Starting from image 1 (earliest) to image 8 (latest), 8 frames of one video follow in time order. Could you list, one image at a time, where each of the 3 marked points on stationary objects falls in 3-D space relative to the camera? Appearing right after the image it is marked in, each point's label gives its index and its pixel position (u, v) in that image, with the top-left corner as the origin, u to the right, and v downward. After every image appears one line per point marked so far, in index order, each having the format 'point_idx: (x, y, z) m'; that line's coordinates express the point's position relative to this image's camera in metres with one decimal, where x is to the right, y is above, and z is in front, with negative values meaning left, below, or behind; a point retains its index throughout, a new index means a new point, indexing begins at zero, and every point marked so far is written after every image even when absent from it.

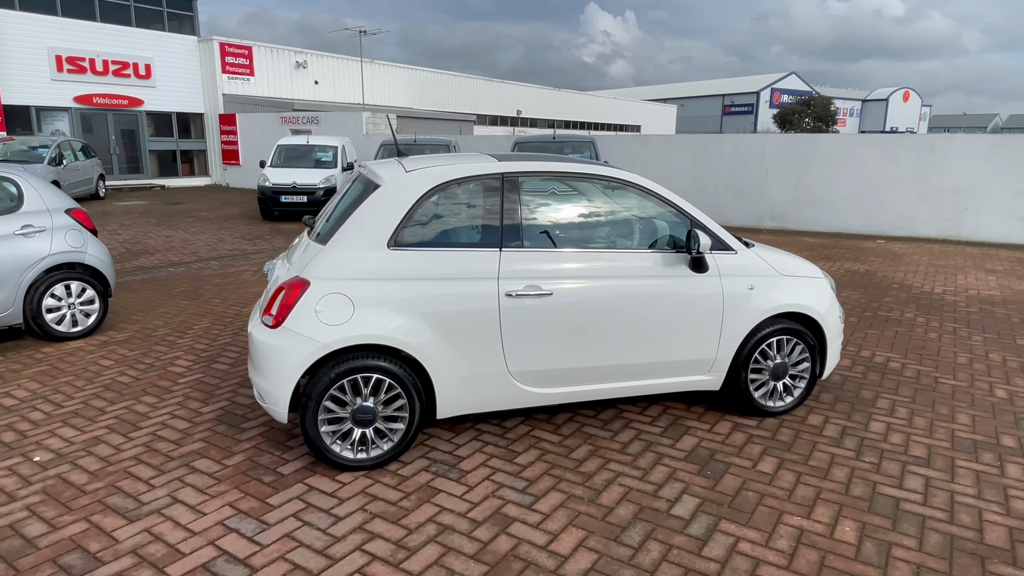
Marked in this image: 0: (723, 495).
0: (+1.0, -1.0, +3.2) m
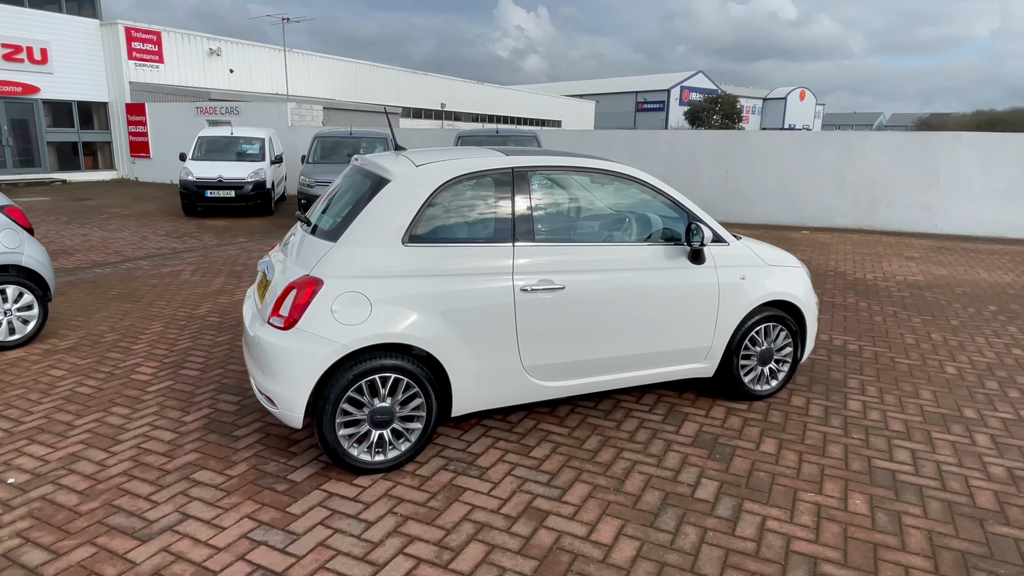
0: (+1.1, -0.9, +3.3) m
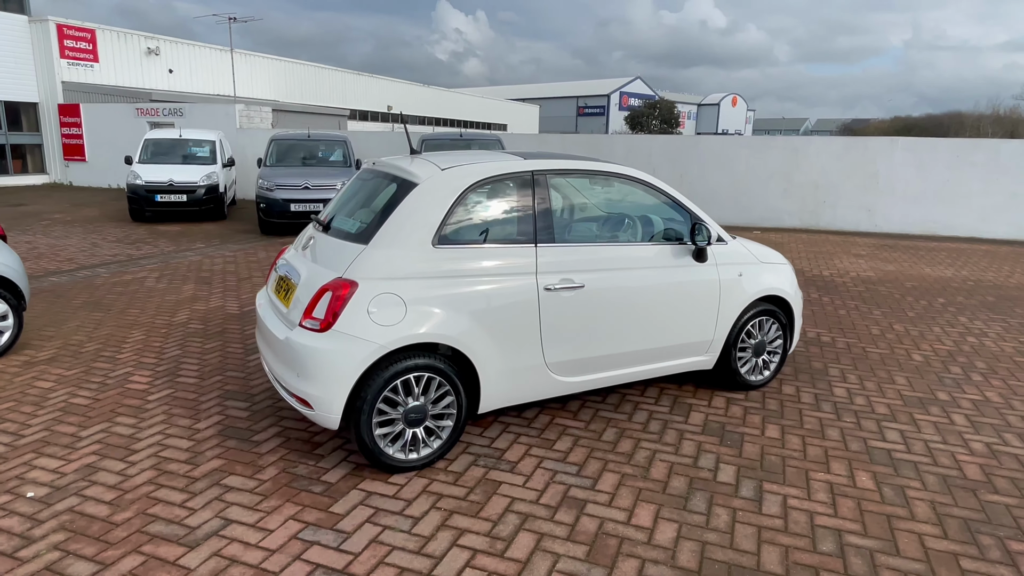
0: (+1.3, -0.9, +3.5) m
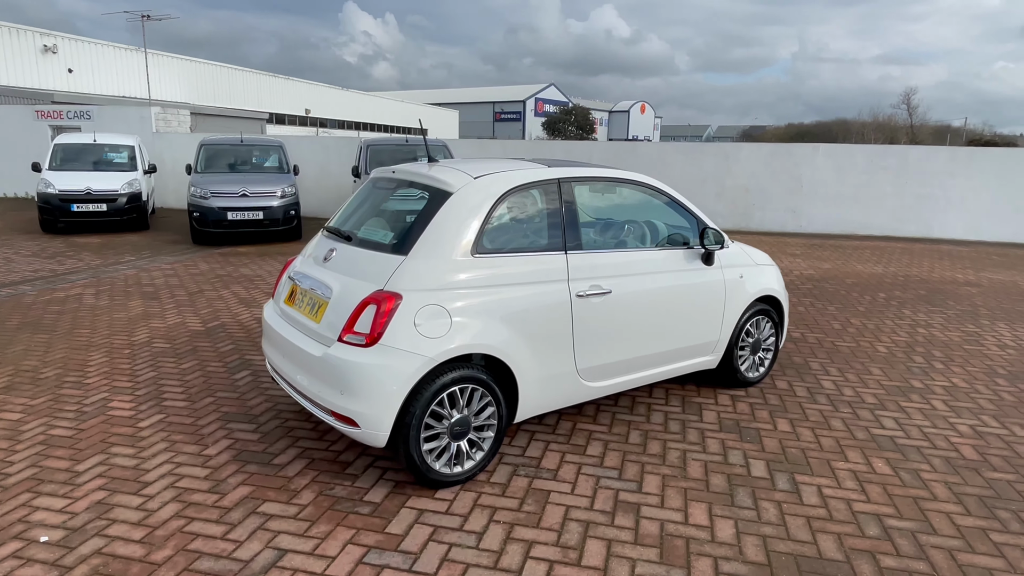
0: (+1.5, -0.9, +3.7) m
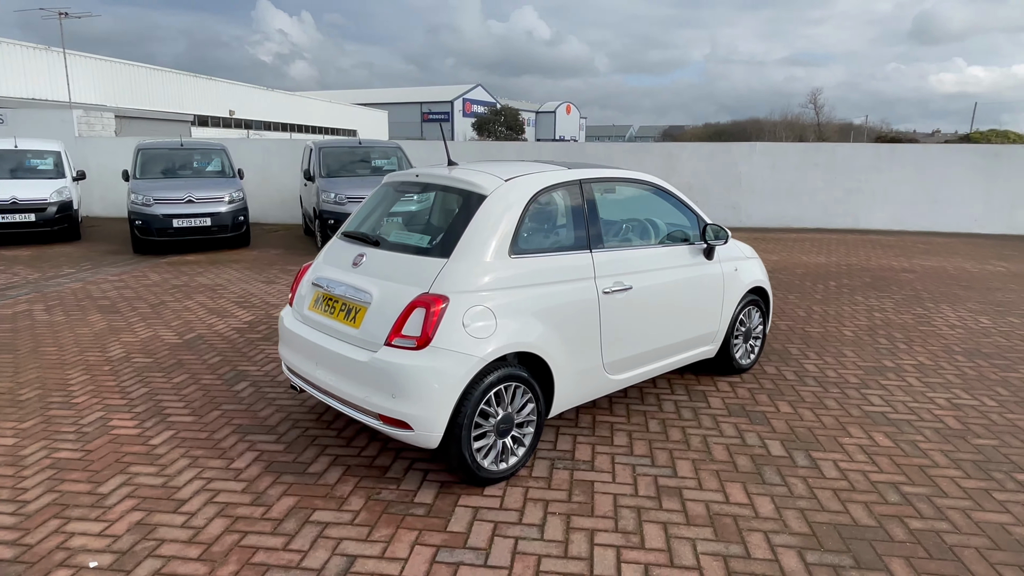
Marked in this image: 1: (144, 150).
0: (+1.6, -0.9, +3.9) m
1: (-6.9, +2.6, +12.3) m
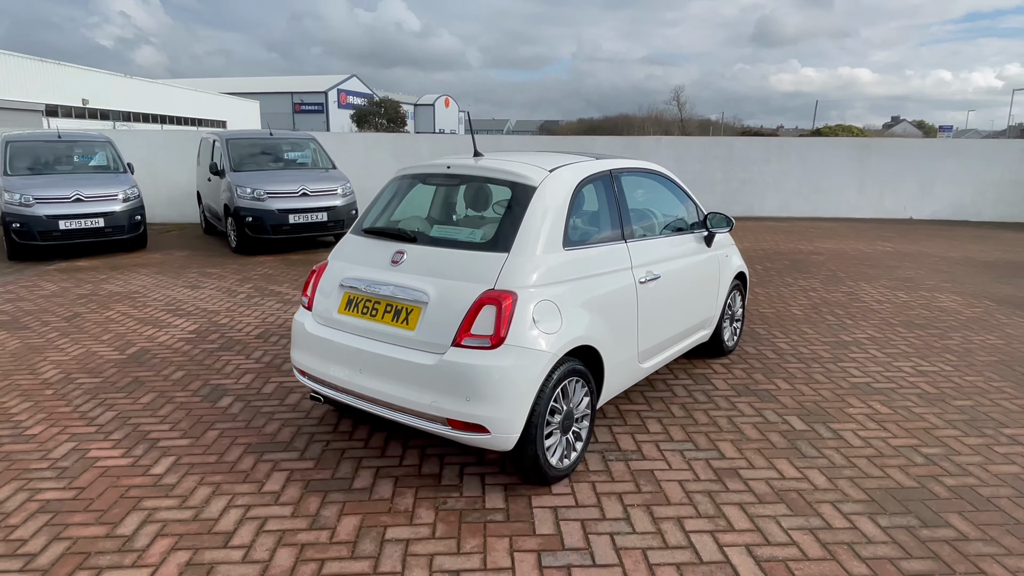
0: (+1.8, -0.8, +4.2) m
1: (-8.2, +2.4, +10.8) m
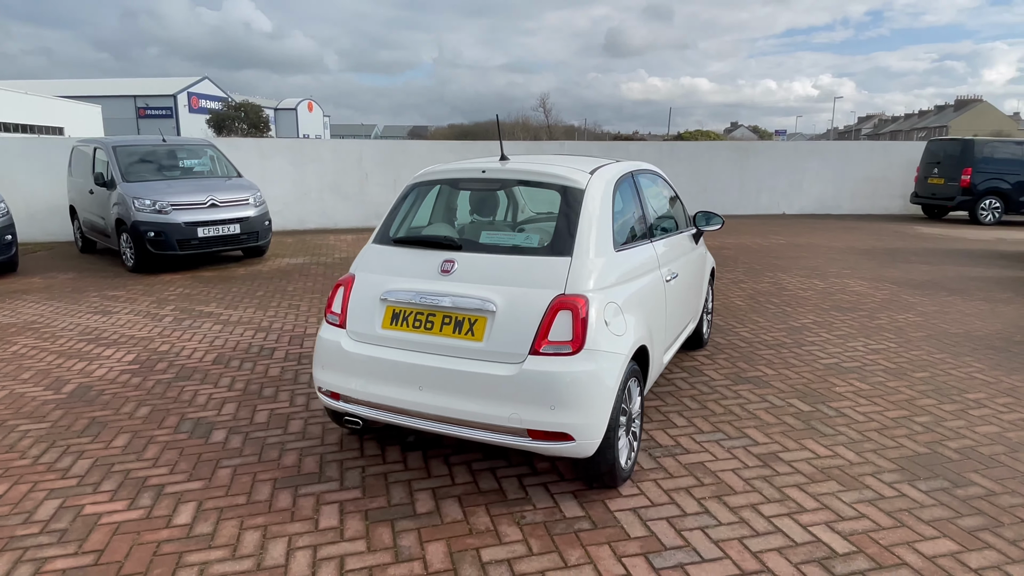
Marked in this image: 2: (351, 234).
0: (+1.9, -0.7, +4.4) m
1: (-9.4, +1.9, +9.0) m
2: (-3.1, +1.1, +12.8) m
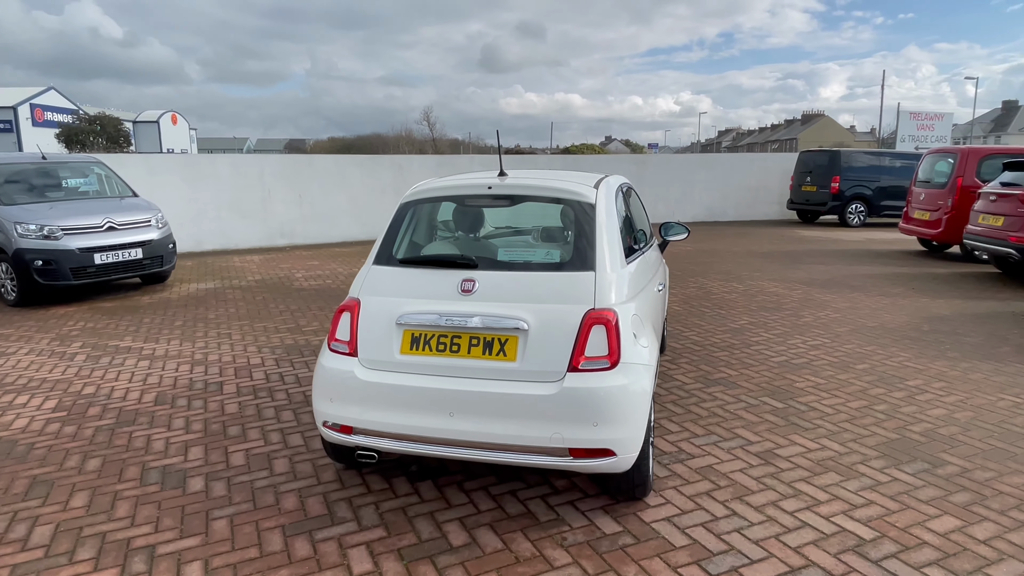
0: (+1.8, -0.7, +4.7) m
1: (-10.2, +1.2, +7.3) m
2: (-4.7, +0.6, +12.1) m
